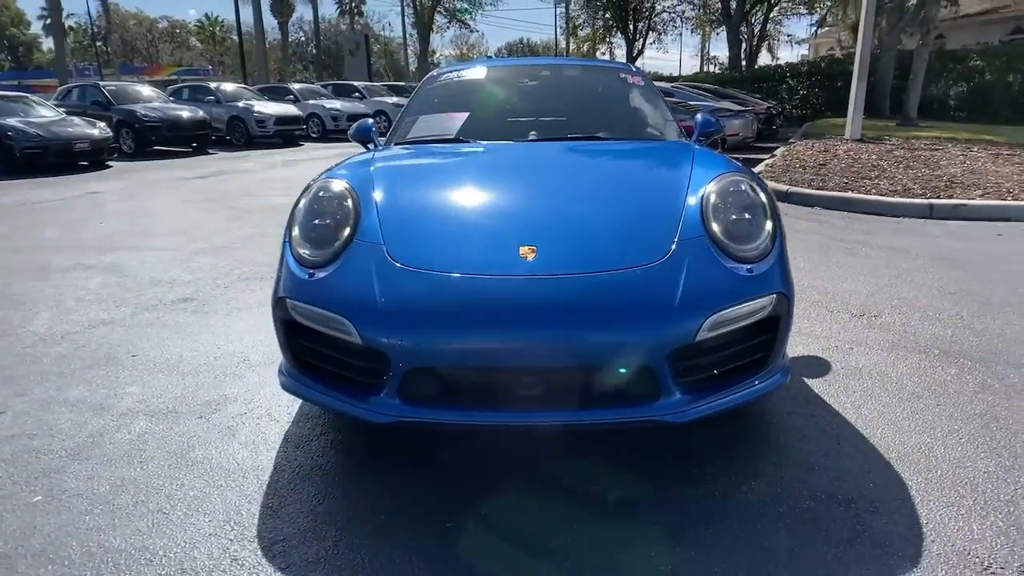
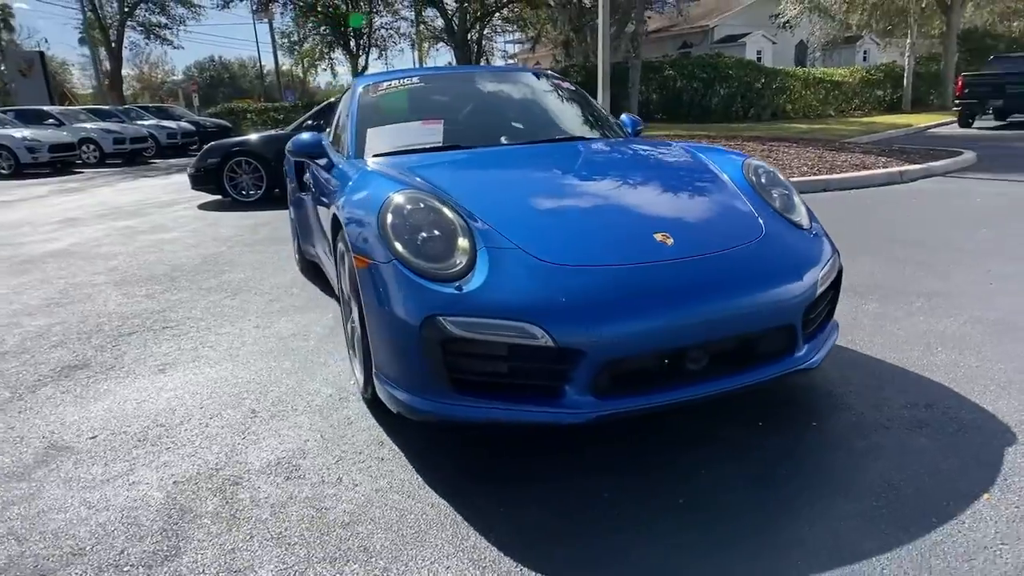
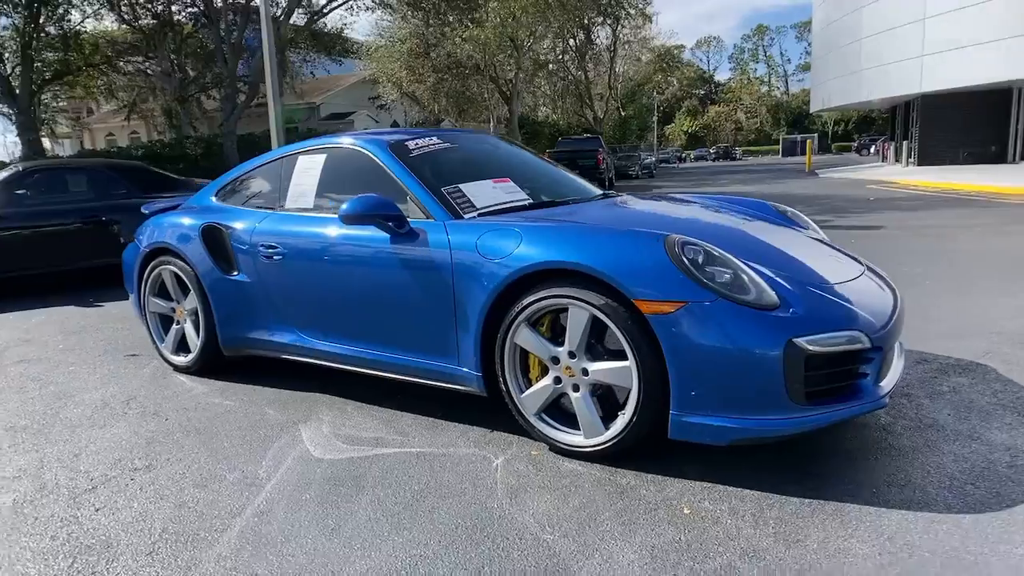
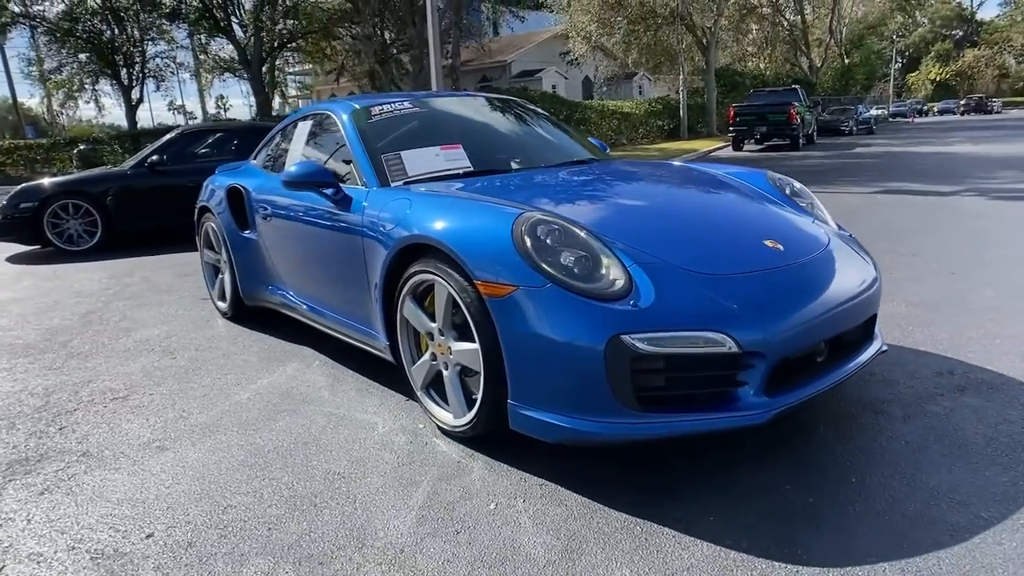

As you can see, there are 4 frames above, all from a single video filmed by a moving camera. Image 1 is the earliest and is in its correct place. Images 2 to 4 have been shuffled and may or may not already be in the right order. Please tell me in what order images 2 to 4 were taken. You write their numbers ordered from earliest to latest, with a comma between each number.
2, 4, 3
